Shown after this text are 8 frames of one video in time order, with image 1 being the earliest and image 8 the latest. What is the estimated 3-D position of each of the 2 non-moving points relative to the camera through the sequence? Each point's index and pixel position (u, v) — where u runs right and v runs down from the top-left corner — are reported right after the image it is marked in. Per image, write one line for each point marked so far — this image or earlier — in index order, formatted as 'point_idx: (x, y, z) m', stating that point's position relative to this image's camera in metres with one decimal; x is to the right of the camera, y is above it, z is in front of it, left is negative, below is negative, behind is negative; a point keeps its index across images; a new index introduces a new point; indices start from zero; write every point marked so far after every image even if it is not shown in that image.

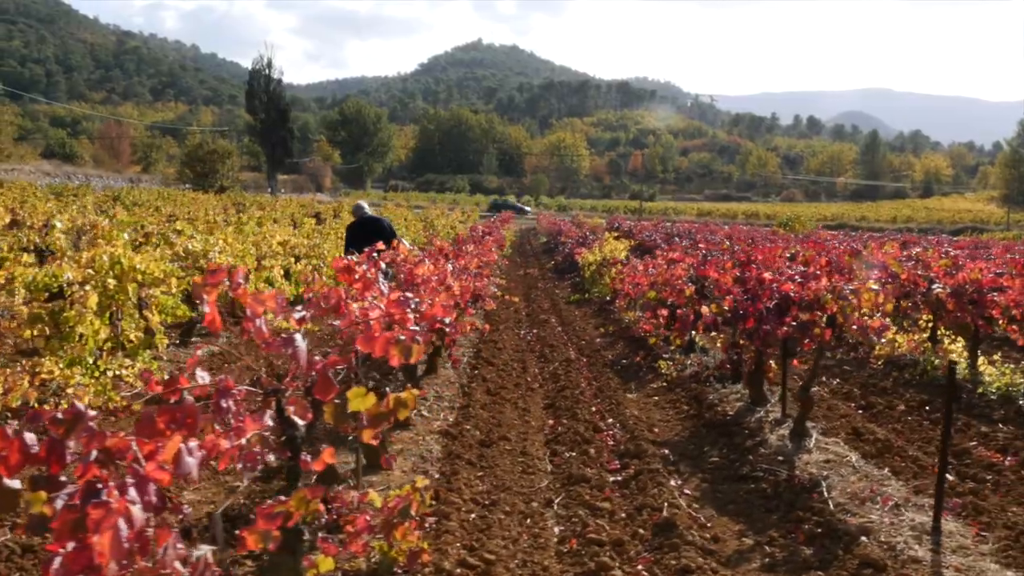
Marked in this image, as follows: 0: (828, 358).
0: (+3.4, -0.7, +10.4) m
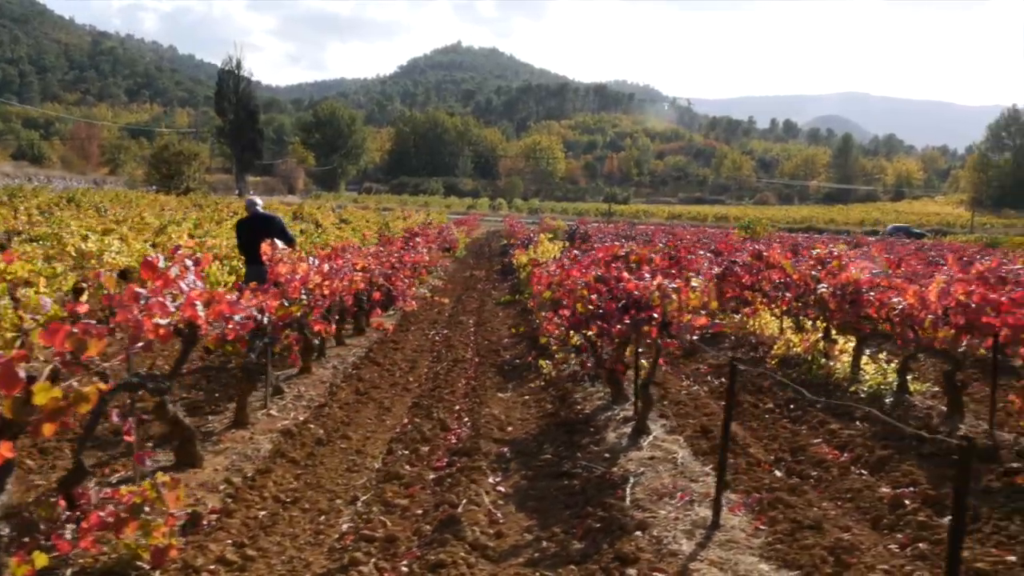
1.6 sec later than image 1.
0: (+2.4, -0.8, +10.5) m
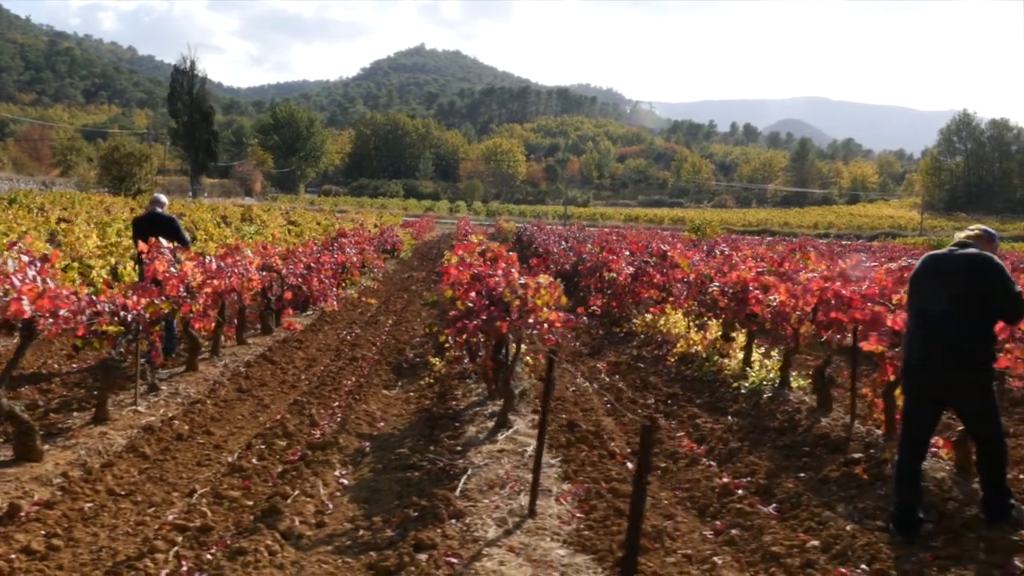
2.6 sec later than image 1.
0: (+1.3, -0.7, +10.7) m
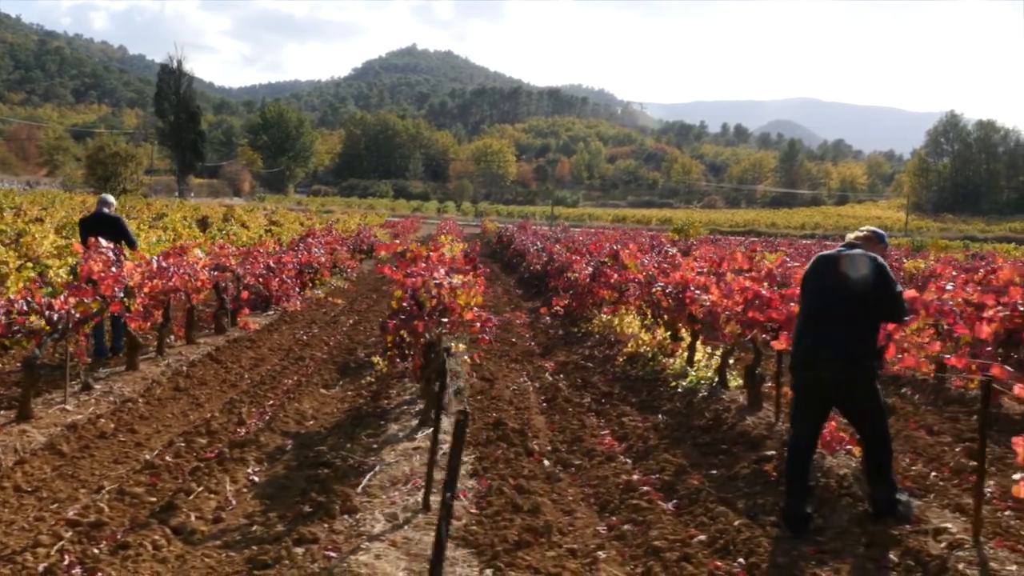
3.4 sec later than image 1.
0: (+0.8, -0.7, +10.8) m
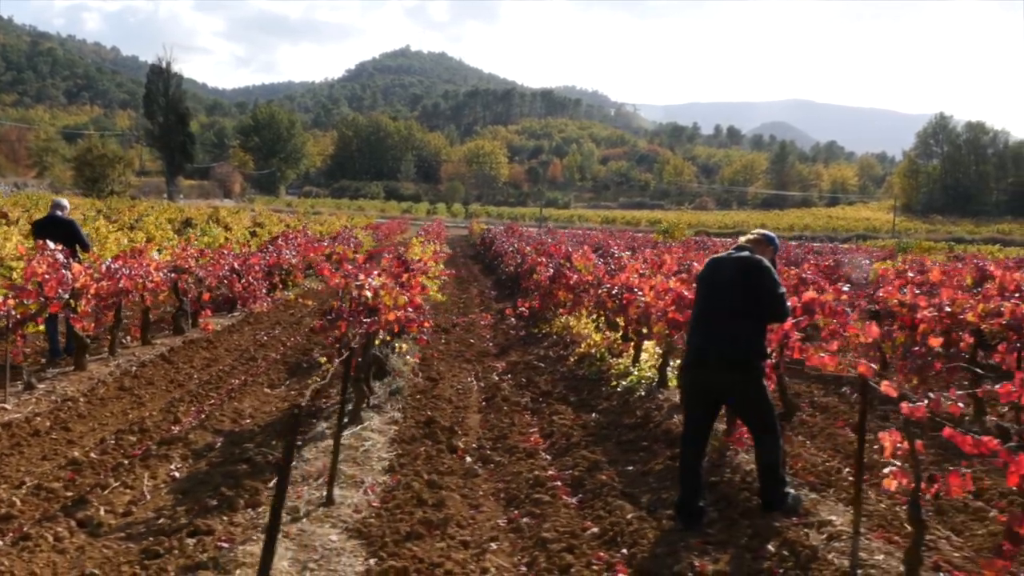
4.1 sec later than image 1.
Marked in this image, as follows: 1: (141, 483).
0: (+0.3, -0.8, +10.9) m
1: (-1.9, -1.0, +5.1) m
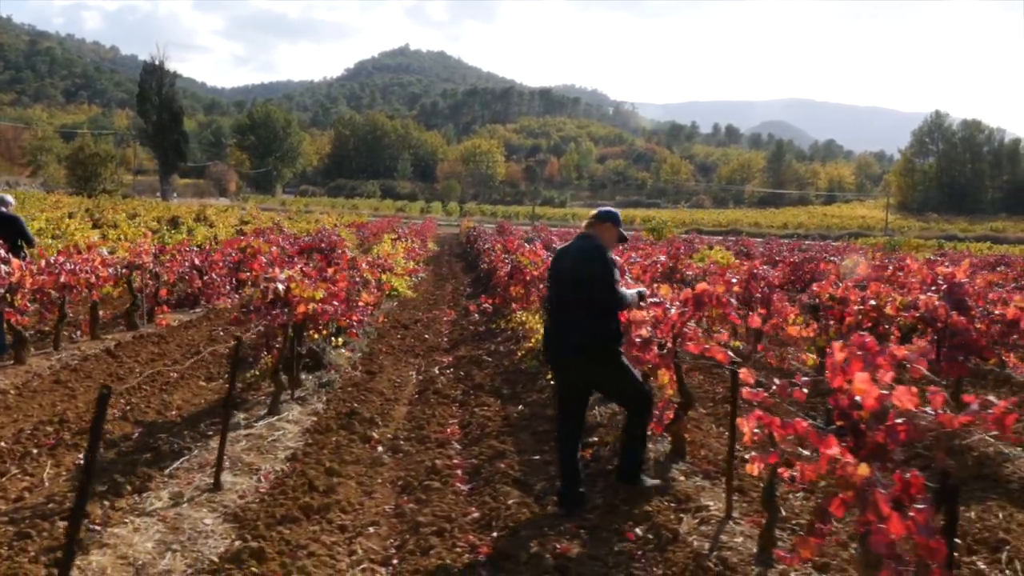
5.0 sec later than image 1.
0: (-0.3, -0.7, +11.1) m
1: (-2.5, -1.0, +5.2) m
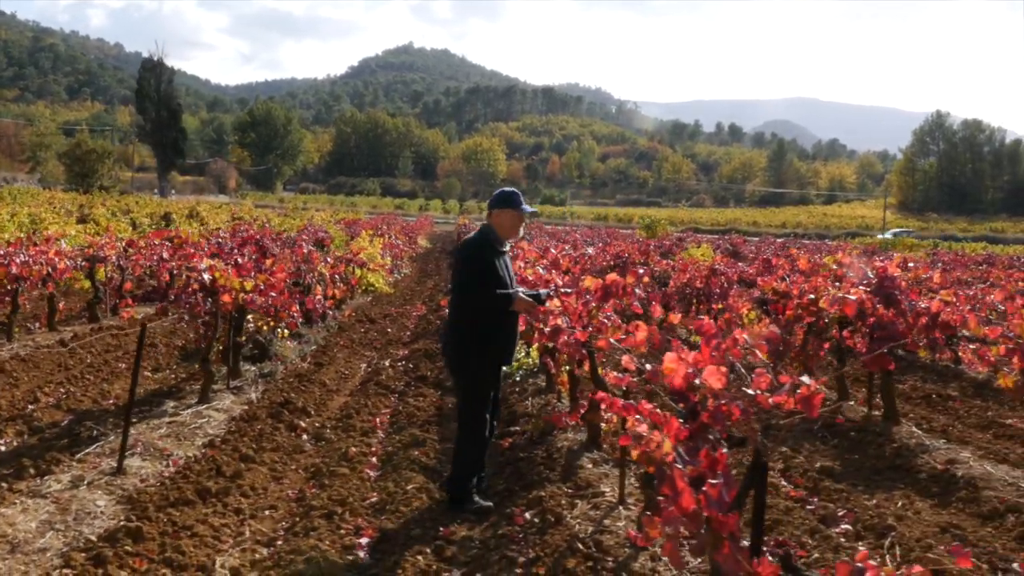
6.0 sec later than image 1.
0: (-0.8, -0.6, +11.1) m
1: (-3.0, -0.9, +5.3) m
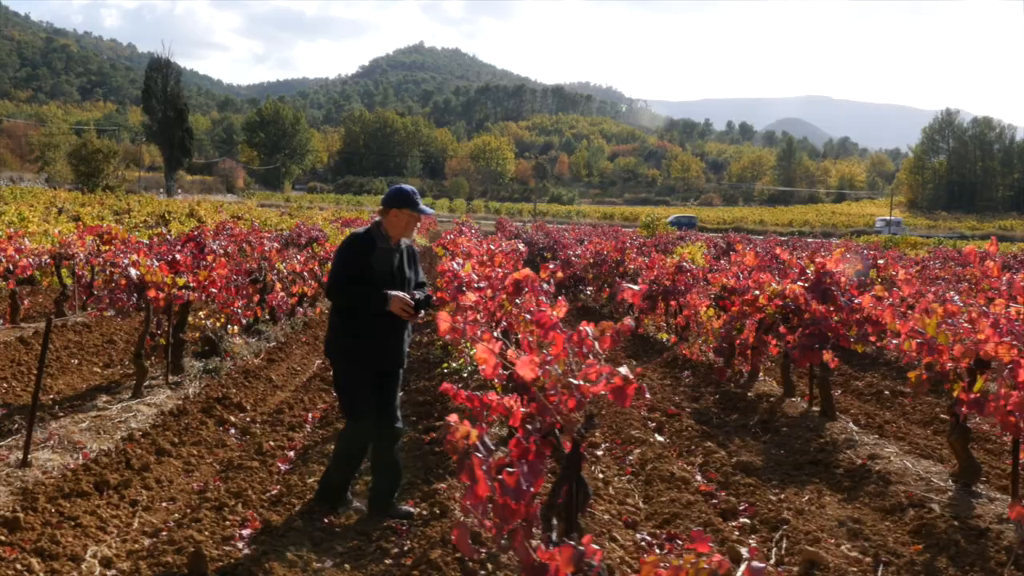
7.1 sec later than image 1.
0: (-1.2, -0.6, +11.2) m
1: (-3.5, -0.9, +5.4) m
